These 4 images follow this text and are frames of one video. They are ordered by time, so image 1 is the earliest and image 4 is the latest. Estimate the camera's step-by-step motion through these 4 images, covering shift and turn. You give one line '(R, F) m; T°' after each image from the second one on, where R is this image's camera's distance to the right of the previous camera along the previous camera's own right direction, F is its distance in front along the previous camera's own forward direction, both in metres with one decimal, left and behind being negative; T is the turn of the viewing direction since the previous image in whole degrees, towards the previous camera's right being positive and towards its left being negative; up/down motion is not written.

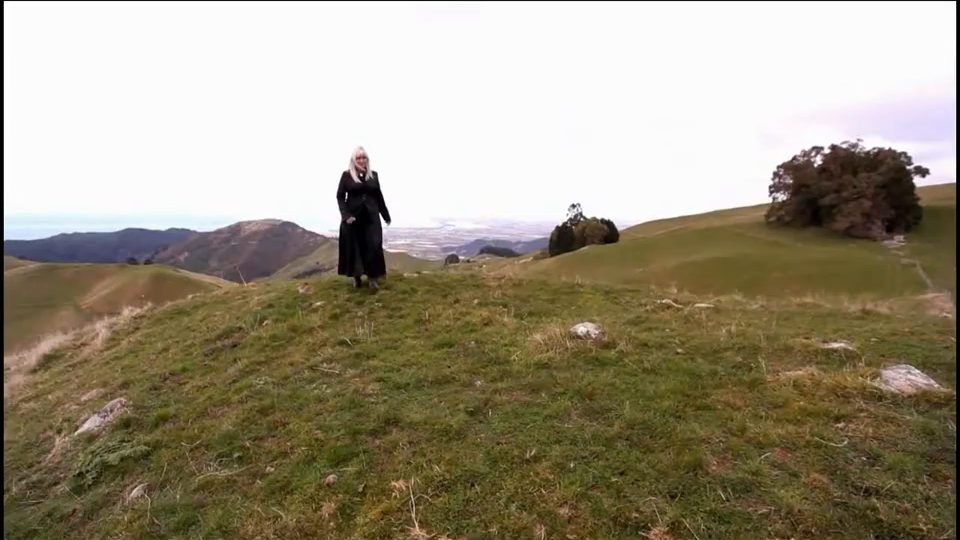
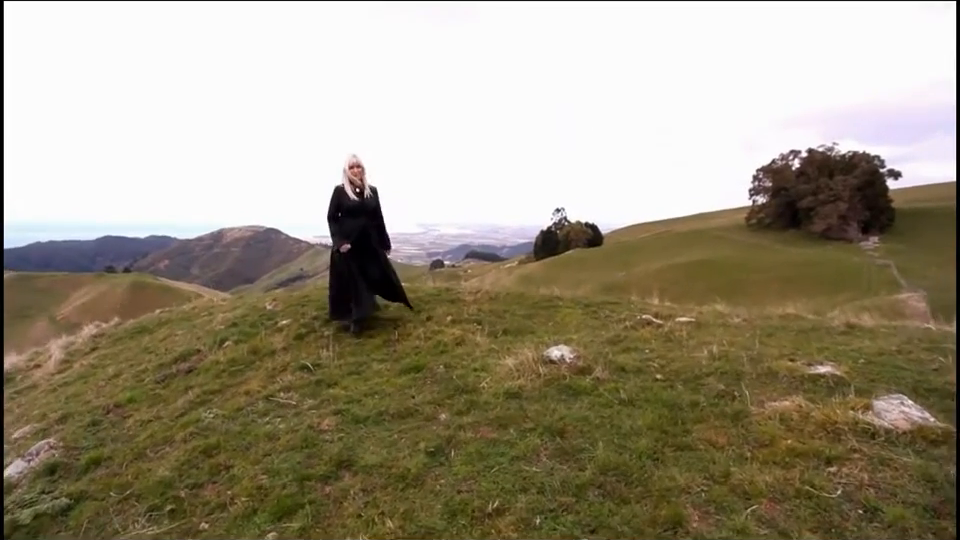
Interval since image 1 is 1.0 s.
(+0.2, +0.5) m; +1°
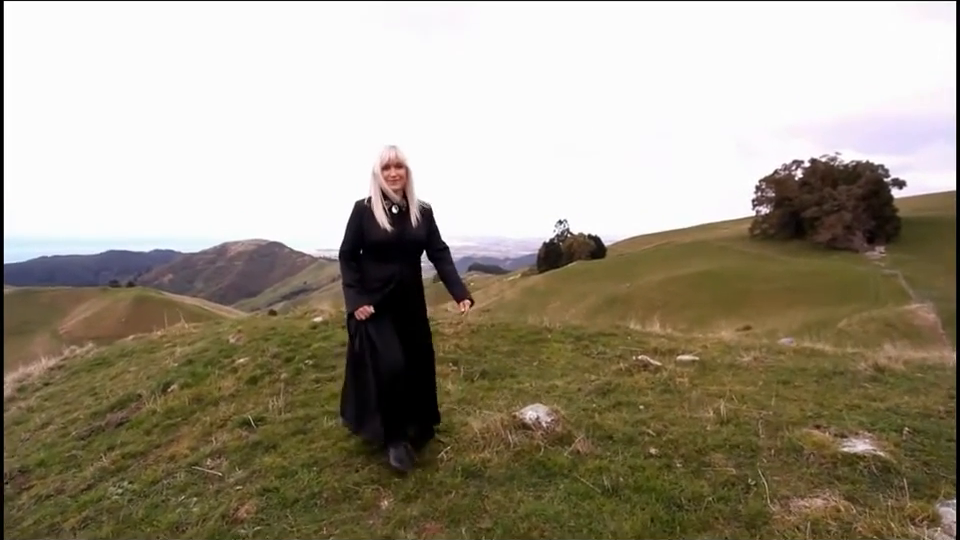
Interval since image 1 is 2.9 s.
(+0.4, +1.2) m; 0°
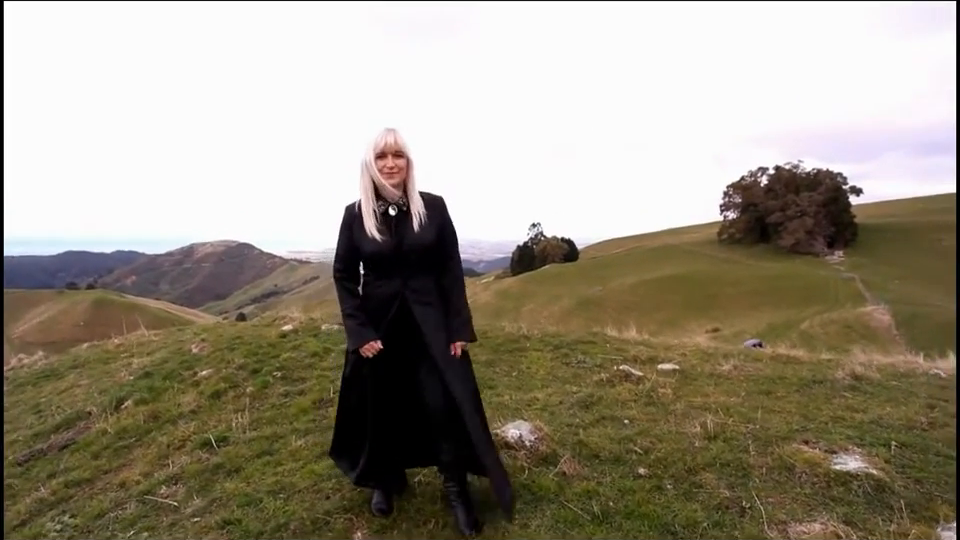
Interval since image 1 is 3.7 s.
(-0.1, +0.3) m; +3°
